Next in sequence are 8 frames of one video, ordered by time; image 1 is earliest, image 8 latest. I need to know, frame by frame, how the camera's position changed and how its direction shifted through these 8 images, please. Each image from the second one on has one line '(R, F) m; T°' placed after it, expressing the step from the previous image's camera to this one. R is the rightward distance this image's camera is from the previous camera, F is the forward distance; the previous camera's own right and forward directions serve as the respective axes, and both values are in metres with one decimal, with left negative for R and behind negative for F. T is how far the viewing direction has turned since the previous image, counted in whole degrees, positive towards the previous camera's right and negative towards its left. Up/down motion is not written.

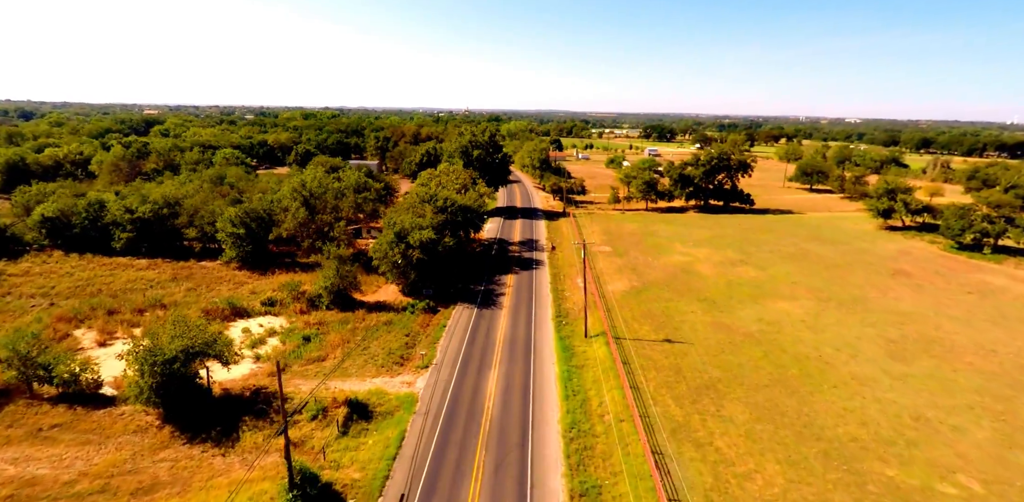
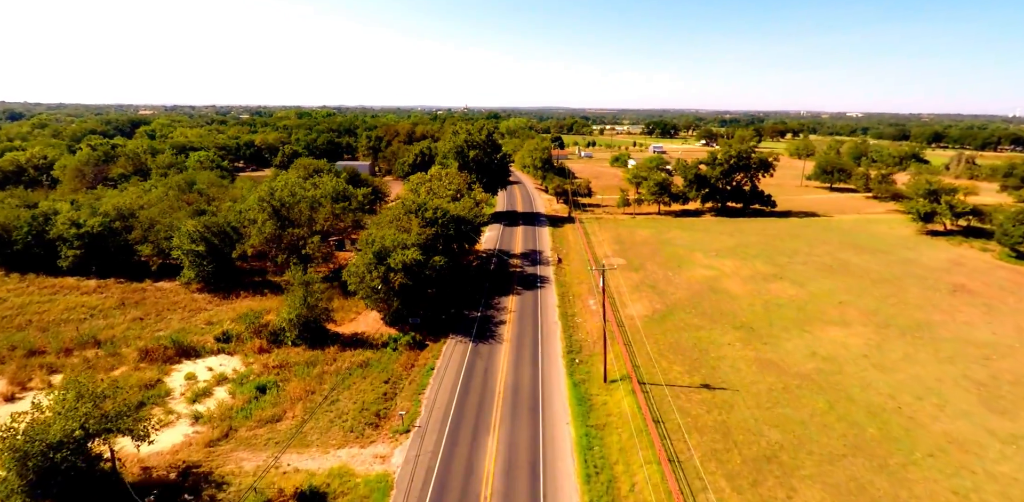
(-0.1, +8.8) m; 0°
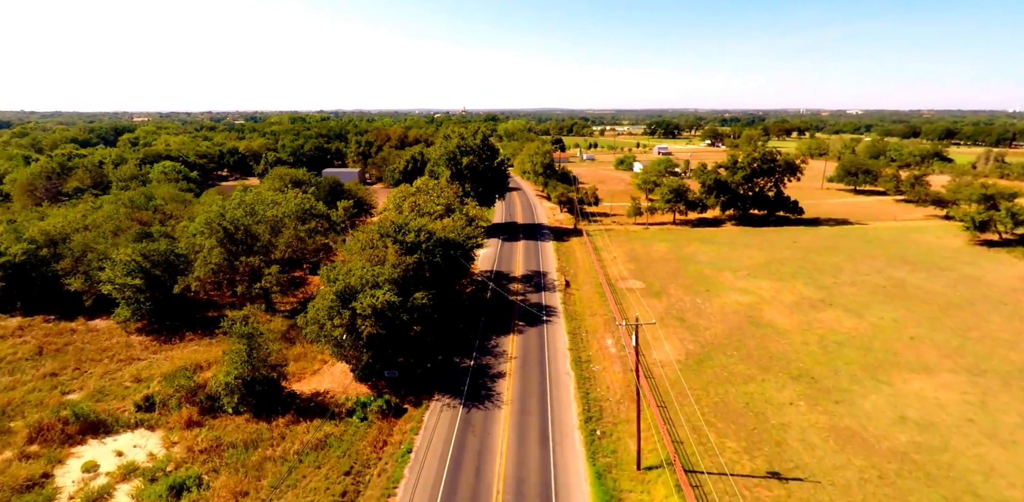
(0.0, +9.7) m; 0°
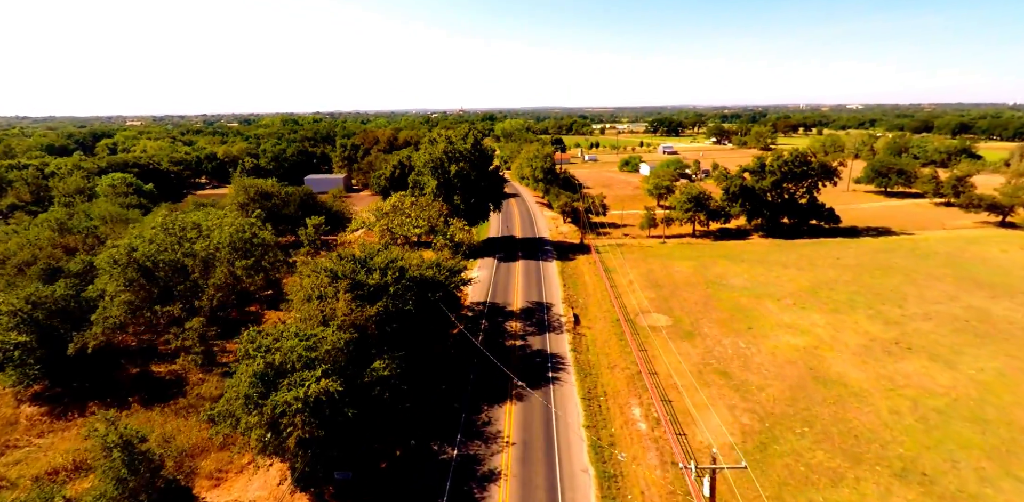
(+0.3, +10.7) m; 0°
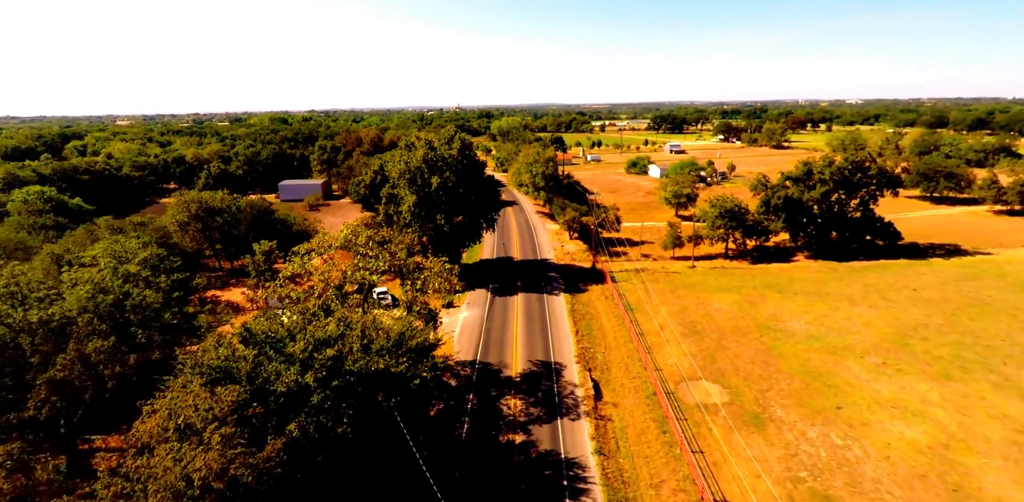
(0.0, +13.0) m; 0°
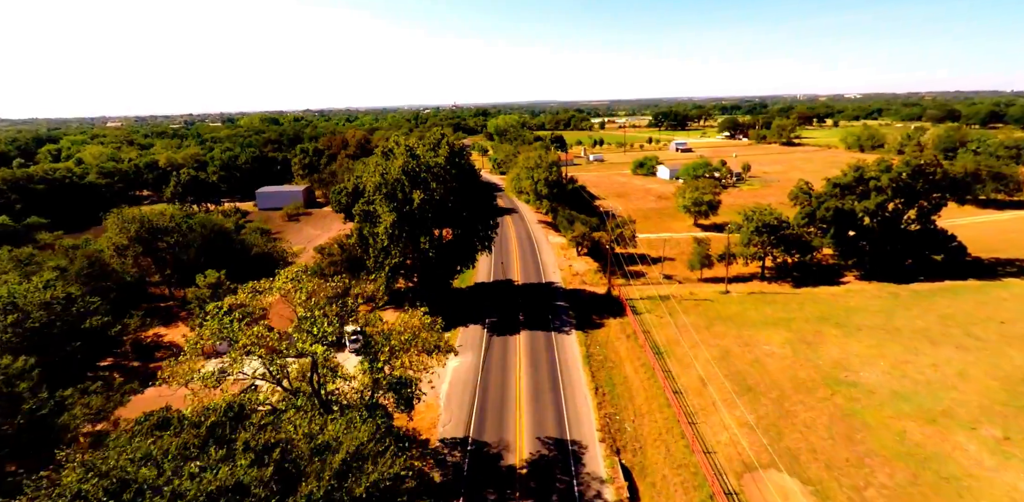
(-0.2, +9.7) m; 0°
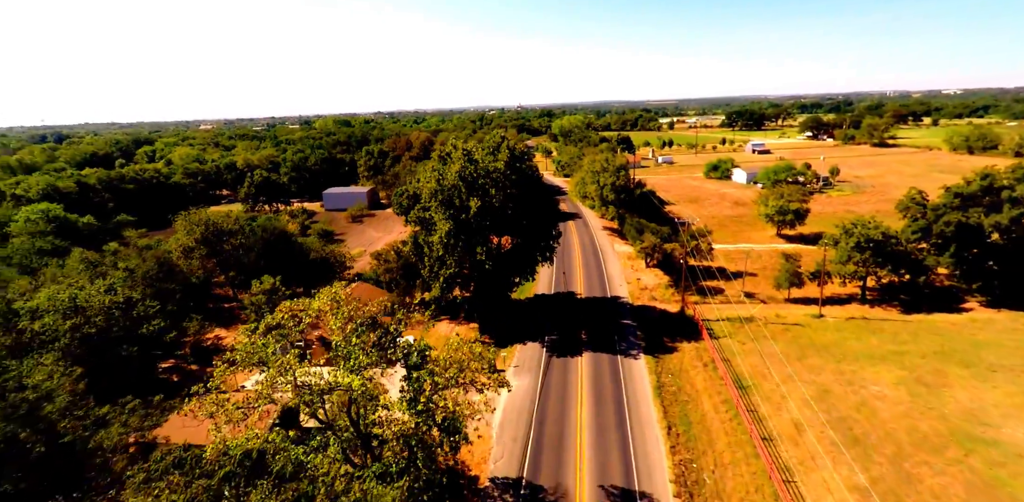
(0.0, +3.7) m; -6°
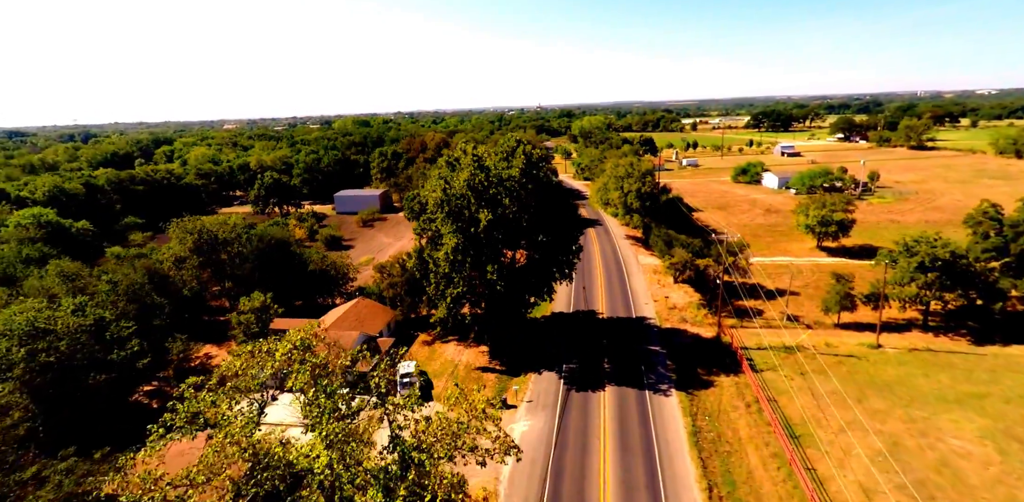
(+0.3, +4.8) m; -2°
